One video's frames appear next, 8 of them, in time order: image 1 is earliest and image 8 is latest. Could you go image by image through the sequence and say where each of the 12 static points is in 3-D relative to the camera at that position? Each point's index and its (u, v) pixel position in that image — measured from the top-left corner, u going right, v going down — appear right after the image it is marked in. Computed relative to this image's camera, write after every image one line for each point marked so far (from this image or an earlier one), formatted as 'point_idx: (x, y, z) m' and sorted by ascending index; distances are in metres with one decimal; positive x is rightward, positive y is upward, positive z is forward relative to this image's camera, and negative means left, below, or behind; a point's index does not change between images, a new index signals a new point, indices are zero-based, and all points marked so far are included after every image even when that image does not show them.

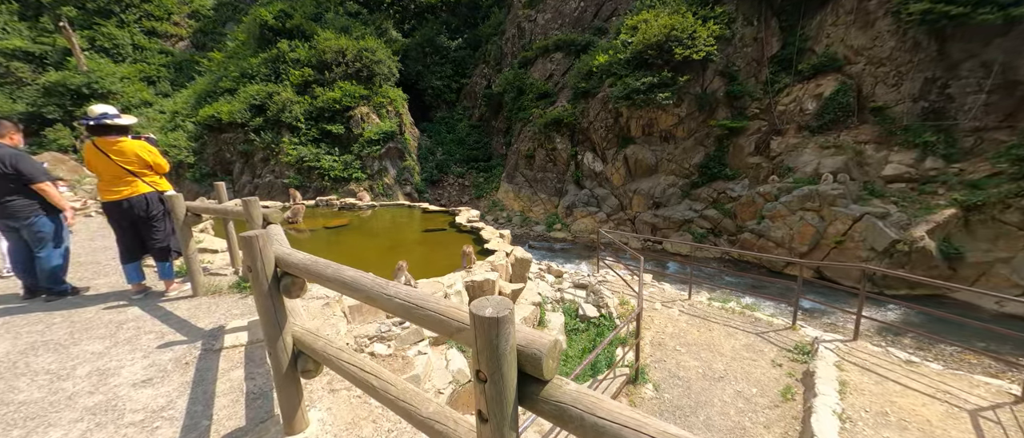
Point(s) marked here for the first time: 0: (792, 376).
0: (+3.1, -1.8, +3.8) m
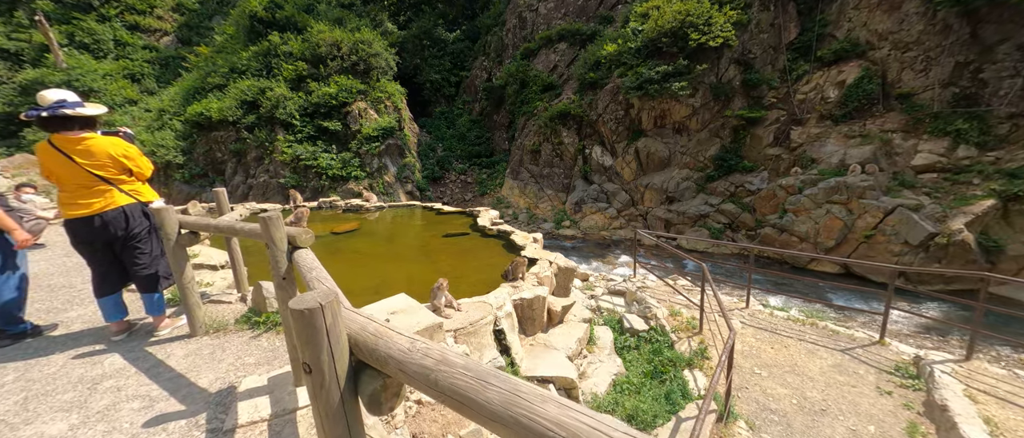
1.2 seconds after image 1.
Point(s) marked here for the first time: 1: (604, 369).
0: (+3.8, -1.8, +3.2) m
1: (+1.1, -1.7, +4.0) m
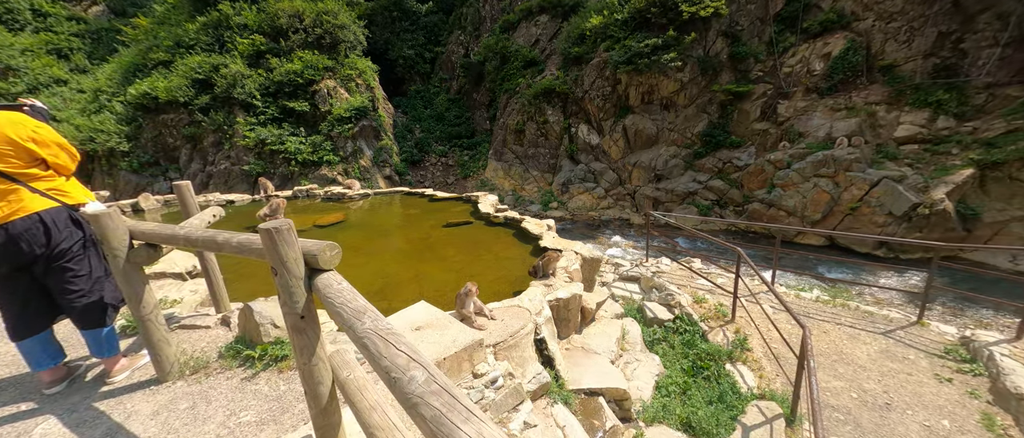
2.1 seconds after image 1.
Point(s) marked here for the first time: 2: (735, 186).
0: (+4.2, -1.6, +3.0) m
1: (+1.4, -1.6, +3.6) m
2: (+8.2, +1.2, +12.6) m
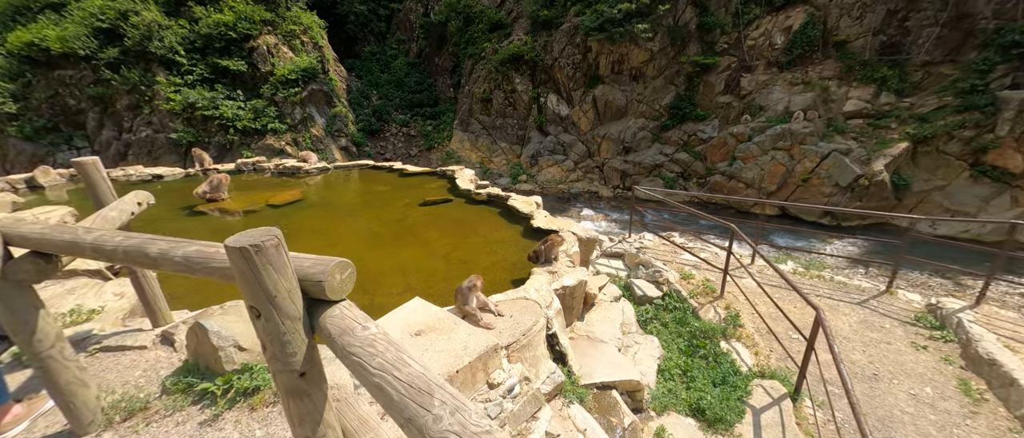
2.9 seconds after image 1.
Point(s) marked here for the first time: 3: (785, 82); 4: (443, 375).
0: (+4.2, -1.4, +3.2) m
1: (+1.4, -1.4, +3.5) m
2: (+7.1, +2.3, +12.9) m
3: (+10.0, +5.0, +12.3) m
4: (-0.4, -0.8, +1.9) m
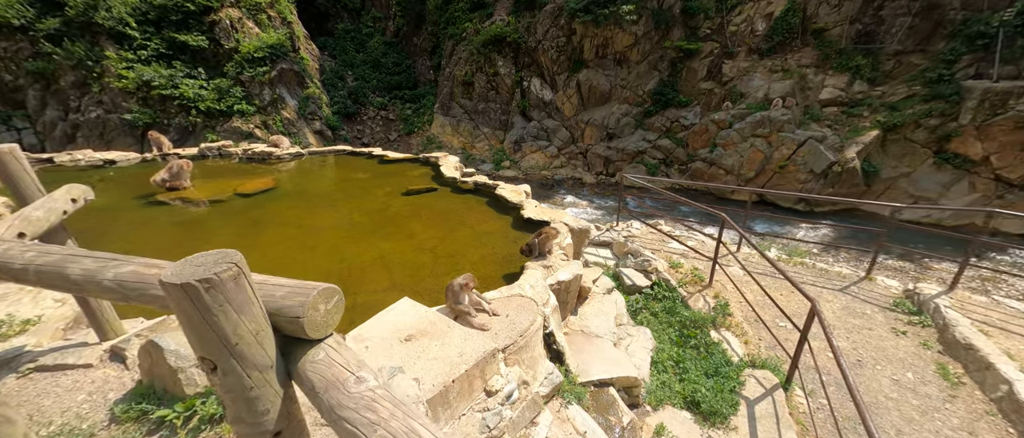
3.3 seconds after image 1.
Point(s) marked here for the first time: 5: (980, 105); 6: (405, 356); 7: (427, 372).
0: (+4.1, -1.3, +3.3) m
1: (+1.3, -1.3, +3.4) m
2: (+6.5, +2.8, +13.0) m
3: (+9.4, +5.5, +12.5) m
4: (-0.4, -0.8, +1.7) m
5: (+11.5, +2.8, +8.4) m
6: (-0.6, -0.8, +1.9) m
7: (-0.4, -0.8, +1.8) m
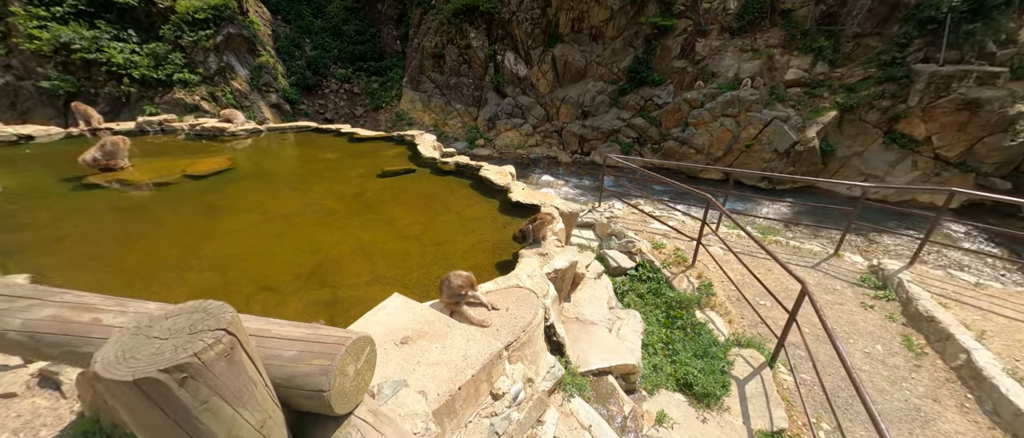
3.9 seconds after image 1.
0: (+4.0, -1.1, +3.6) m
1: (+1.2, -1.1, +3.4) m
2: (+5.6, +3.7, +13.1) m
3: (+8.4, +6.3, +12.6) m
4: (-0.3, -0.8, +1.5) m
5: (+10.9, +3.5, +8.9) m
6: (-0.5, -0.7, +1.7) m
7: (-0.4, -0.8, +1.6) m
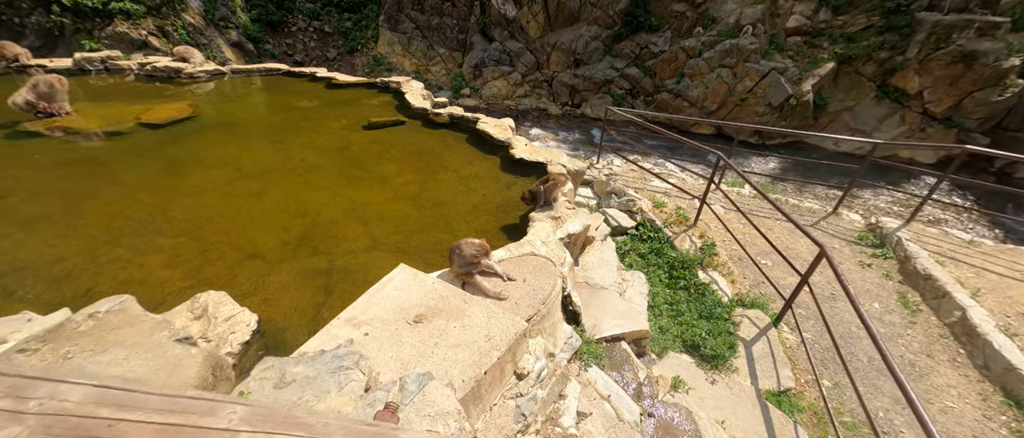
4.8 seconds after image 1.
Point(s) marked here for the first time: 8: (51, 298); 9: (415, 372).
0: (+4.1, -0.6, +3.6) m
1: (+1.3, -0.7, +3.4) m
2: (+5.2, +5.3, +12.5) m
3: (+8.1, +7.9, +11.8) m
4: (-0.2, -0.7, +1.4) m
5: (+10.7, +4.6, +8.7) m
6: (-0.4, -0.6, +1.5) m
7: (-0.3, -0.6, +1.4) m
8: (-3.0, -0.5, +2.2) m
9: (-0.4, -0.6, +1.4) m
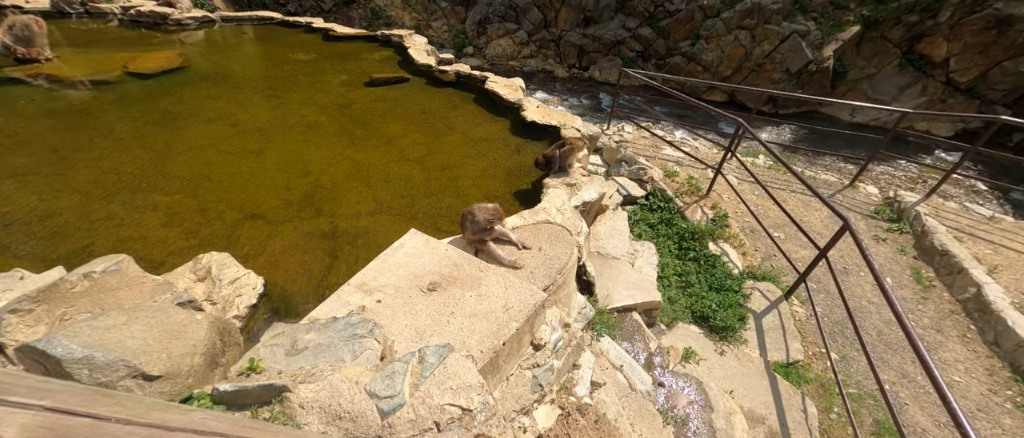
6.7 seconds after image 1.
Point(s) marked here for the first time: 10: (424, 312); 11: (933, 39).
0: (+4.2, -0.4, +3.6) m
1: (+1.3, -0.4, +3.3) m
2: (+5.4, +6.4, +11.8) m
3: (+8.3, +8.9, +10.9) m
4: (-0.1, -0.5, +1.3) m
5: (+10.9, +5.2, +8.1) m
6: (-0.3, -0.4, +1.5) m
7: (-0.2, -0.5, +1.4) m
8: (-2.9, -0.2, +2.1) m
9: (-0.3, -0.5, +1.3) m
10: (-0.4, -0.4, +1.5) m
11: (+11.2, +4.7, +8.8) m
